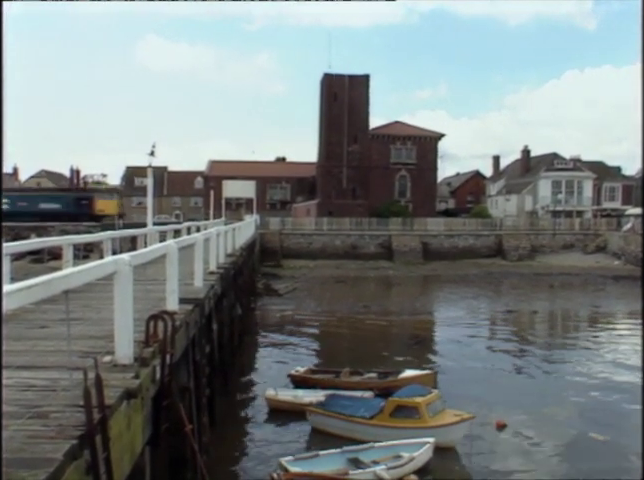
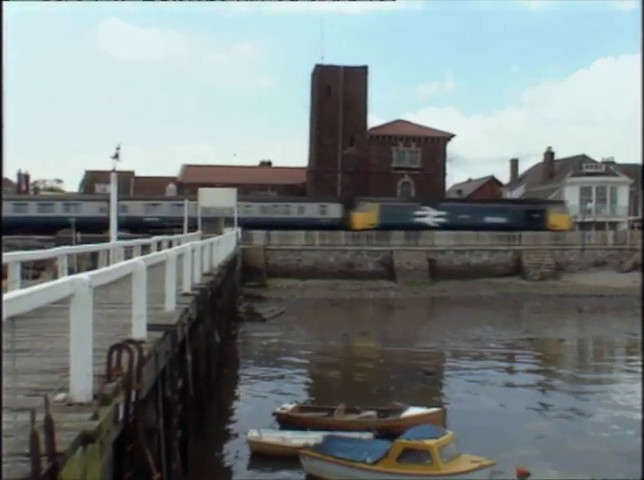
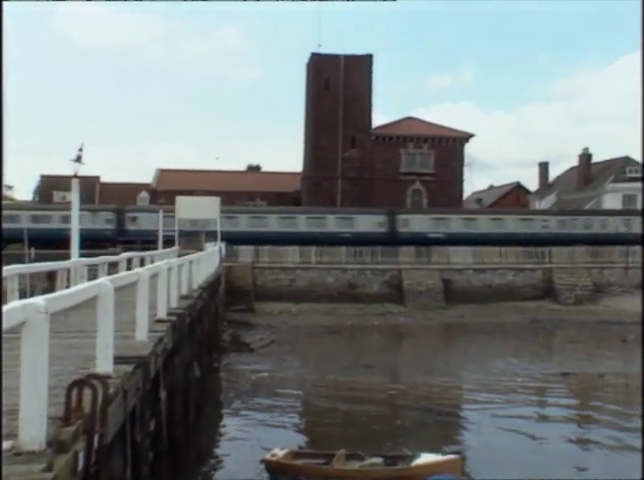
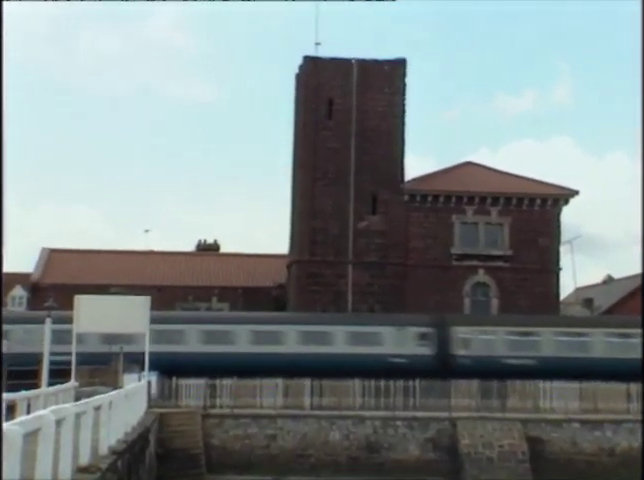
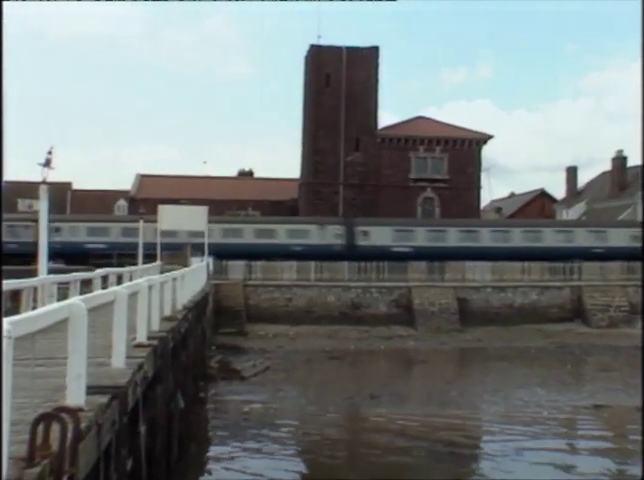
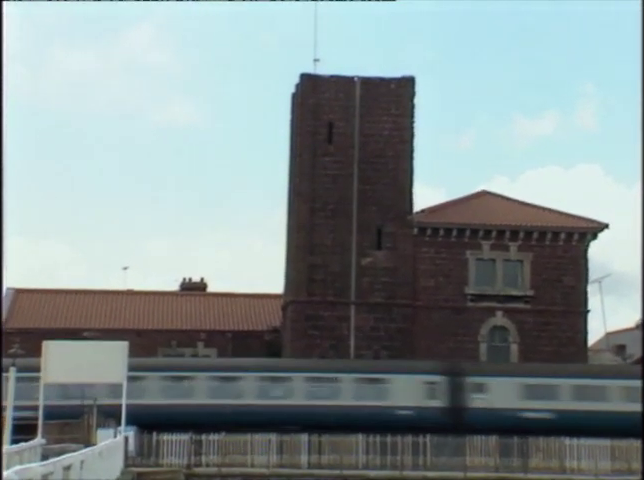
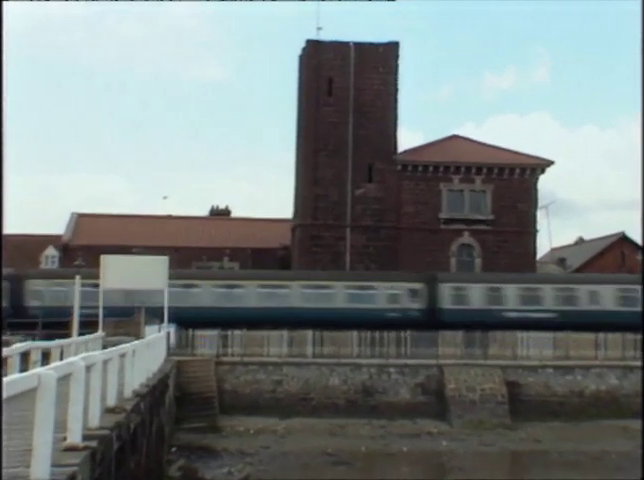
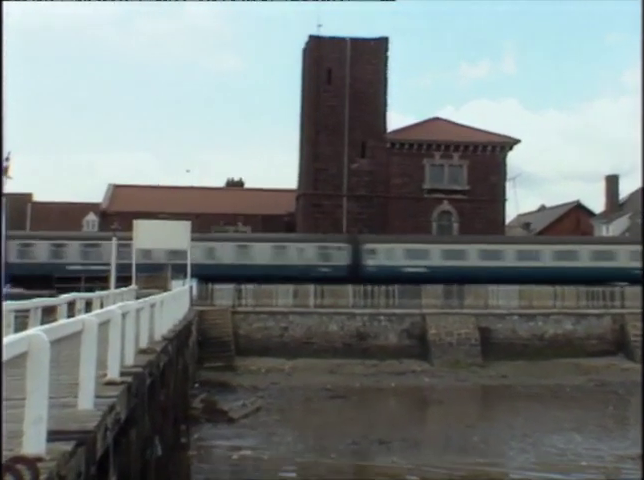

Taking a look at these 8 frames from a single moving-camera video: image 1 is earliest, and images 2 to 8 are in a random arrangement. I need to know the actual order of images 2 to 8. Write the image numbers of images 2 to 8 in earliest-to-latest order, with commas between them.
2, 3, 5, 8, 7, 4, 6
